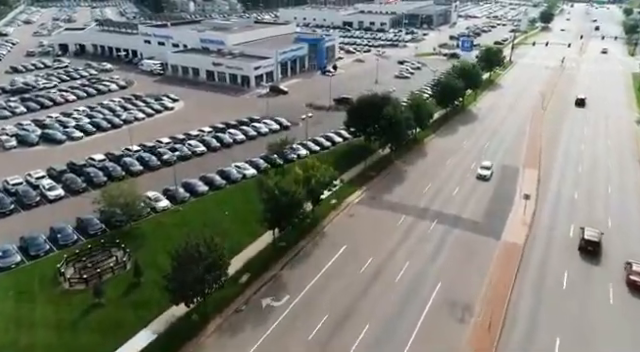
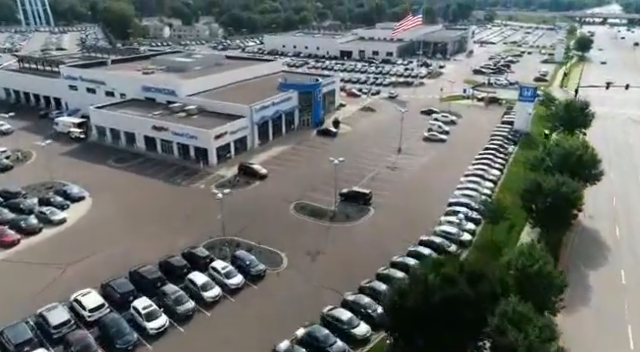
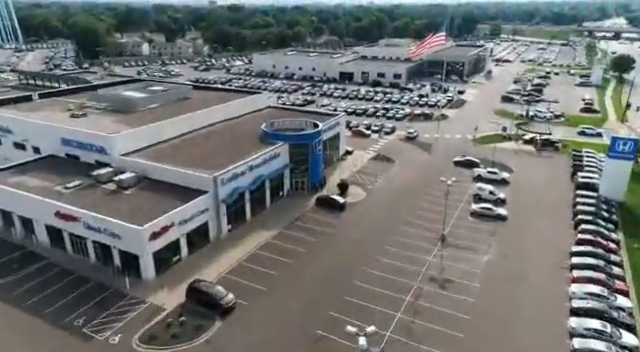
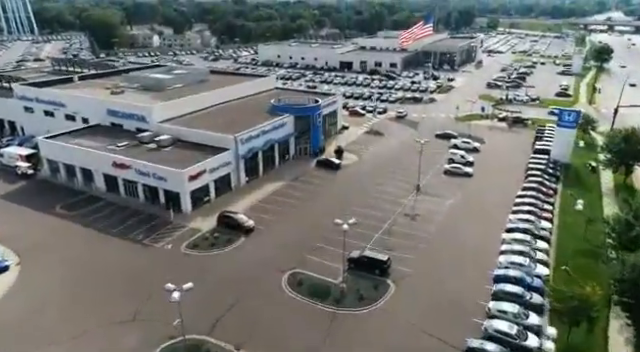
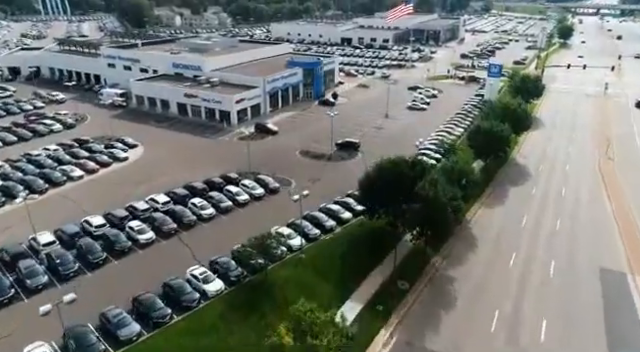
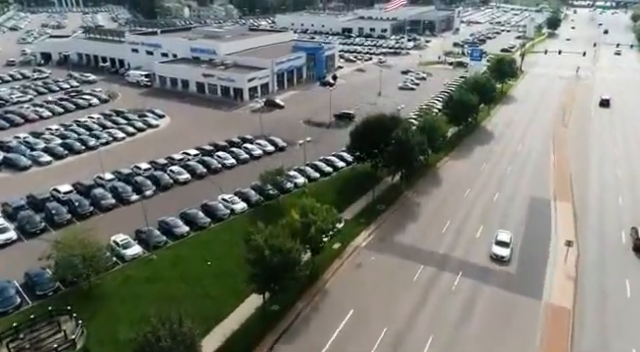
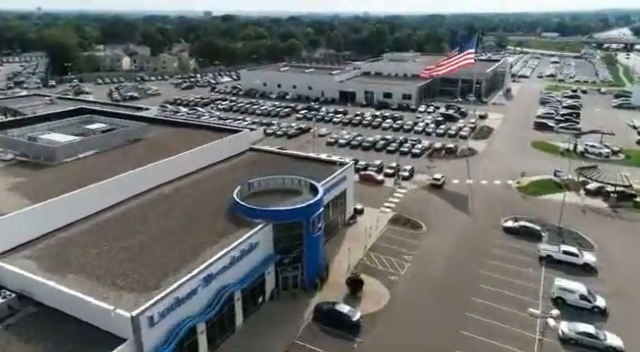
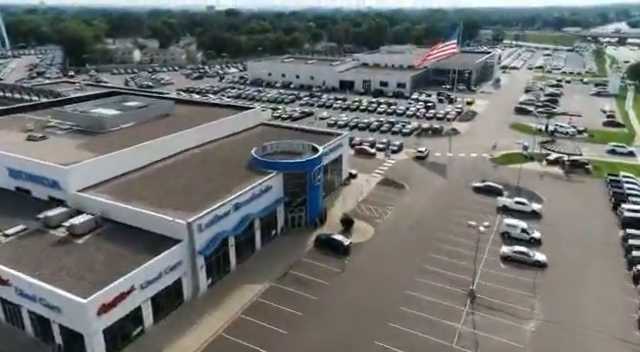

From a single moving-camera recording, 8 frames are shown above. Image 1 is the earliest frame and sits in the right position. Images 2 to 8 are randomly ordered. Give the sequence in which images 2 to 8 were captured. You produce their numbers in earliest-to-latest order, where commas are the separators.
6, 5, 2, 4, 3, 8, 7
